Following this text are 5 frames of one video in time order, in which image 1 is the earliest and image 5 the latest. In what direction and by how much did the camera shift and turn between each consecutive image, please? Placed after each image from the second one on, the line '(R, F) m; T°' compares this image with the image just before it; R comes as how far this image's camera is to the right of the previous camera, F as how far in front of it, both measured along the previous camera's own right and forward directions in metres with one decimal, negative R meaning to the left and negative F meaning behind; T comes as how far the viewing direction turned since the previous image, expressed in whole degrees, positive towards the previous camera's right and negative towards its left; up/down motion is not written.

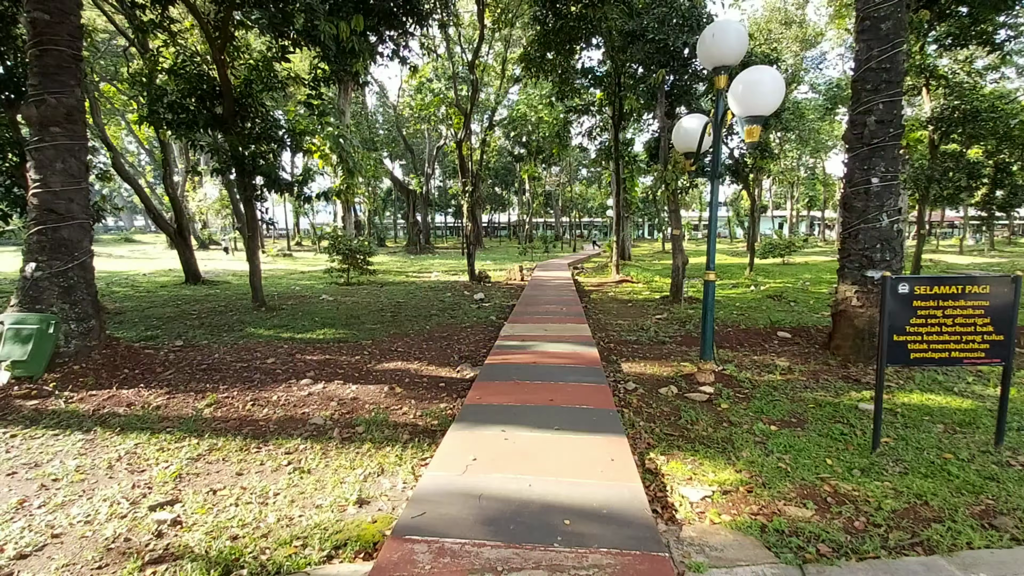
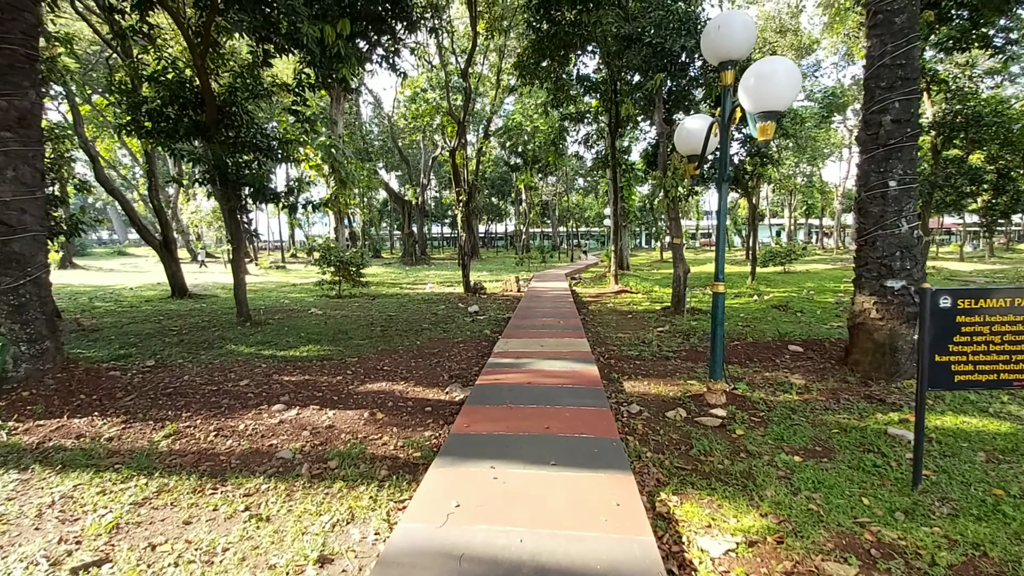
(0.0, +0.3) m; 0°
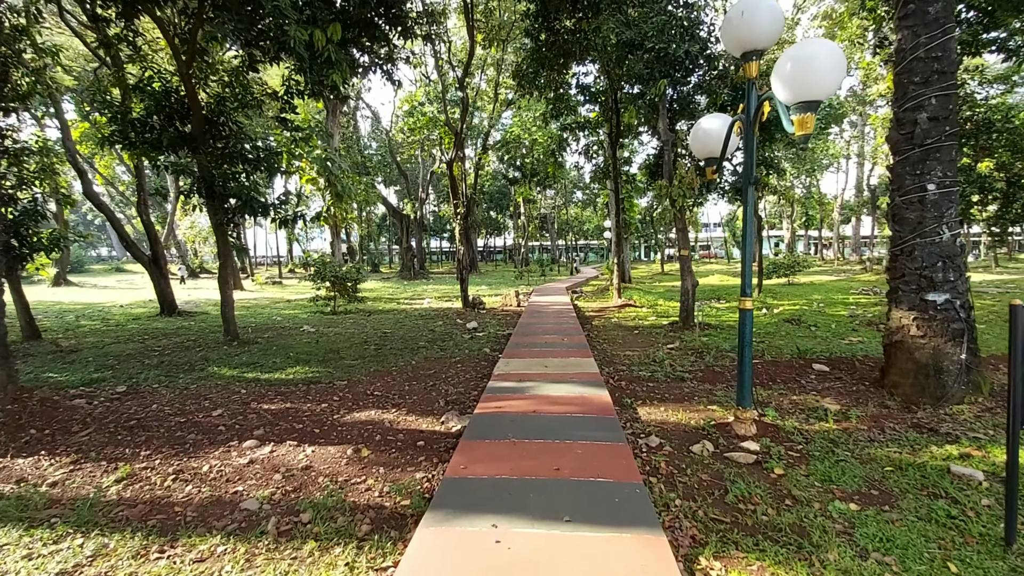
(0.0, +0.3) m; 0°
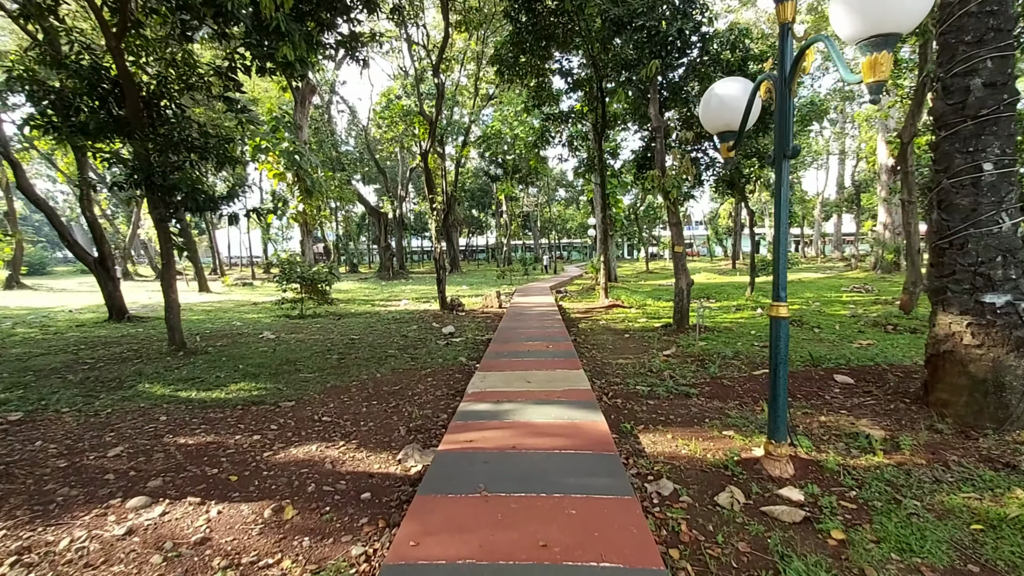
(+0.1, +0.6) m; +2°
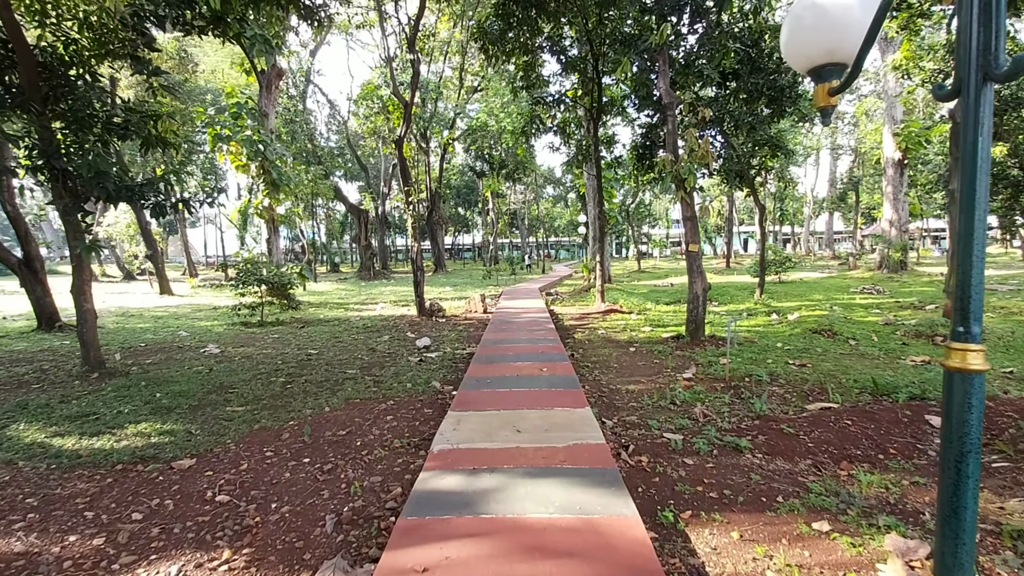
(0.0, +1.0) m; +1°
